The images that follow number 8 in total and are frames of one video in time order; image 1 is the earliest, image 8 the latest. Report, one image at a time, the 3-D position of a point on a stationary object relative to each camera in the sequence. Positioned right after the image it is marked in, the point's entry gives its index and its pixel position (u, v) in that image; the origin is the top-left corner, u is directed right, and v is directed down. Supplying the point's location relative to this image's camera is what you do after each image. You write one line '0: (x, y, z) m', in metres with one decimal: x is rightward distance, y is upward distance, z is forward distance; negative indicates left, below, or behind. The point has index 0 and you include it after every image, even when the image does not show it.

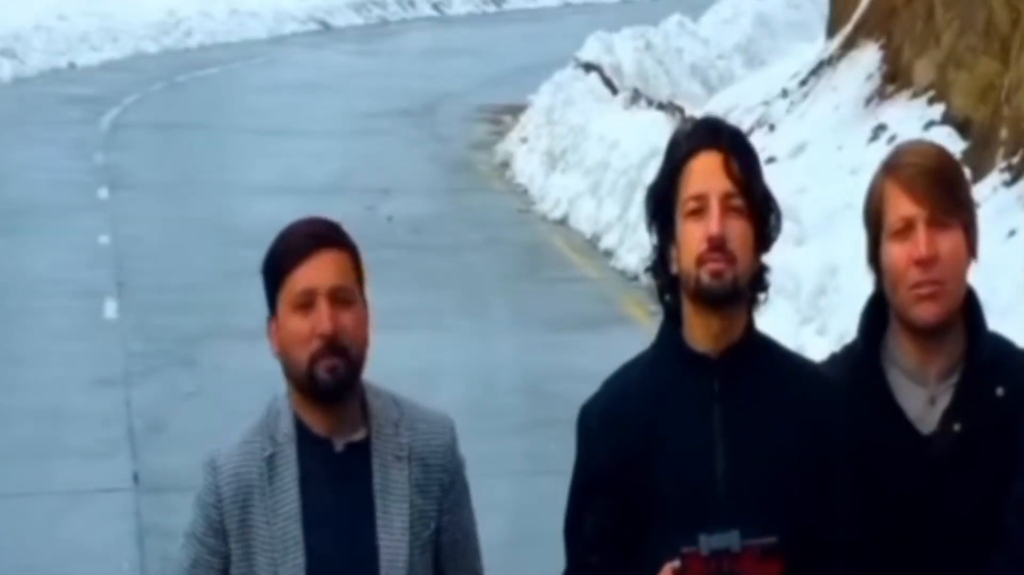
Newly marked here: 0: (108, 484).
0: (-1.0, -0.5, +7.2) m
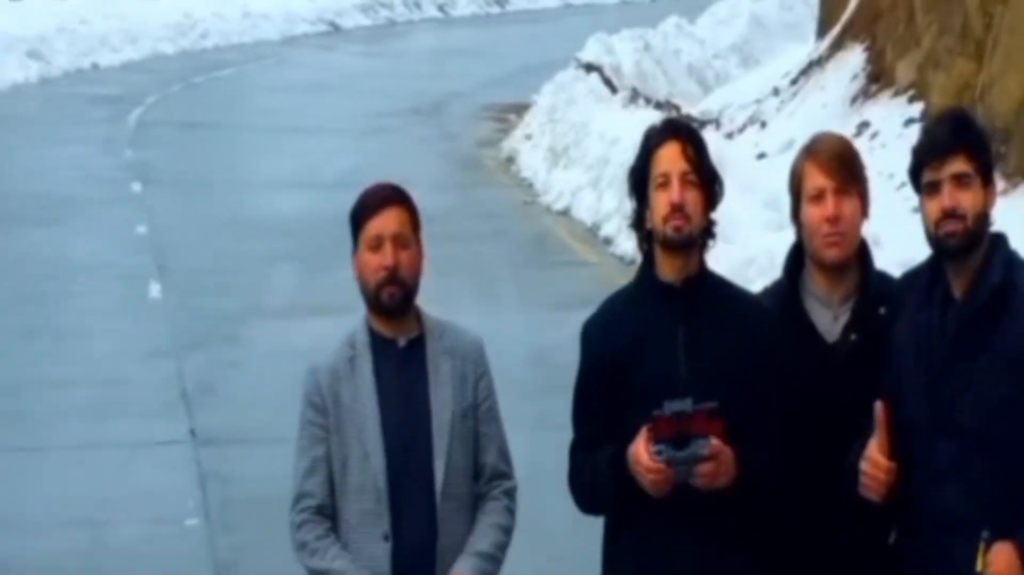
0: (-1.0, -0.4, +8.2) m
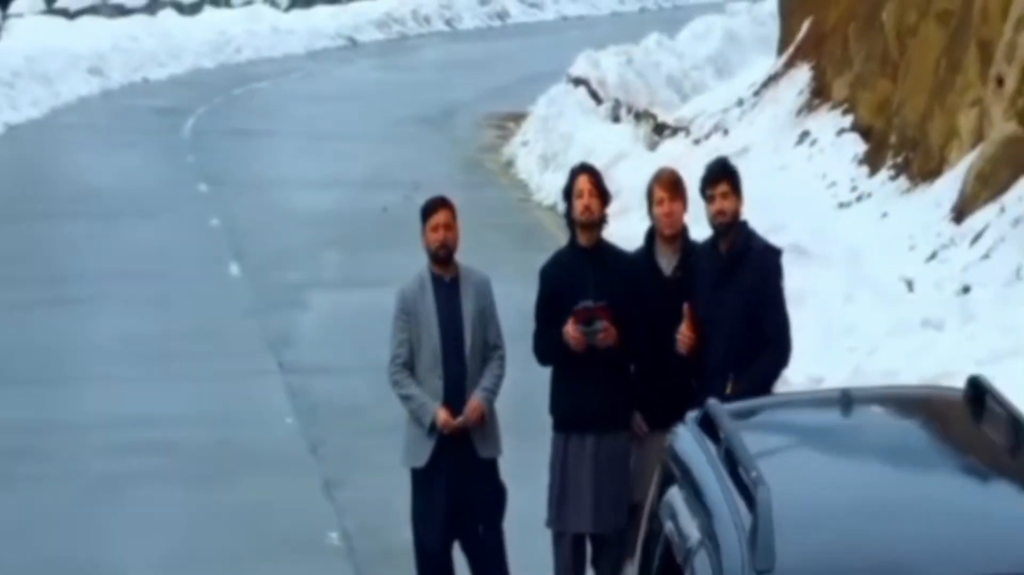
0: (-1.0, -0.3, +11.4) m
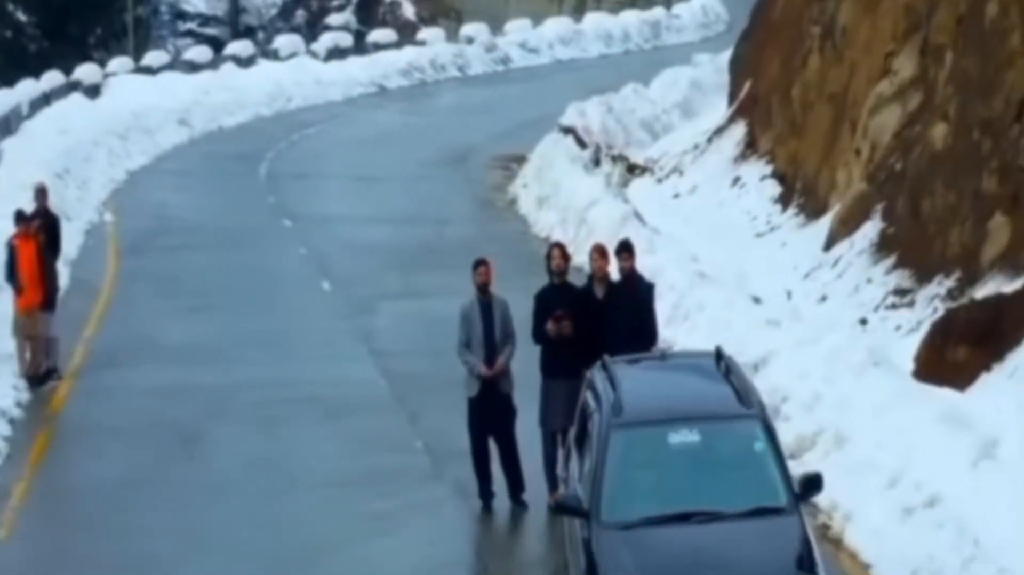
0: (-0.9, -0.4, +17.9) m
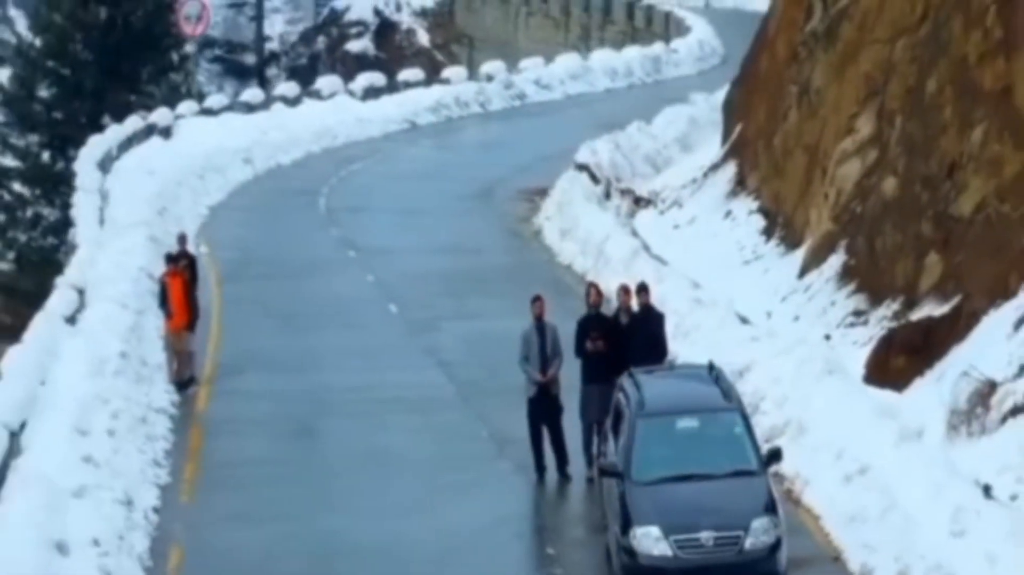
0: (-0.7, -0.6, +22.6) m
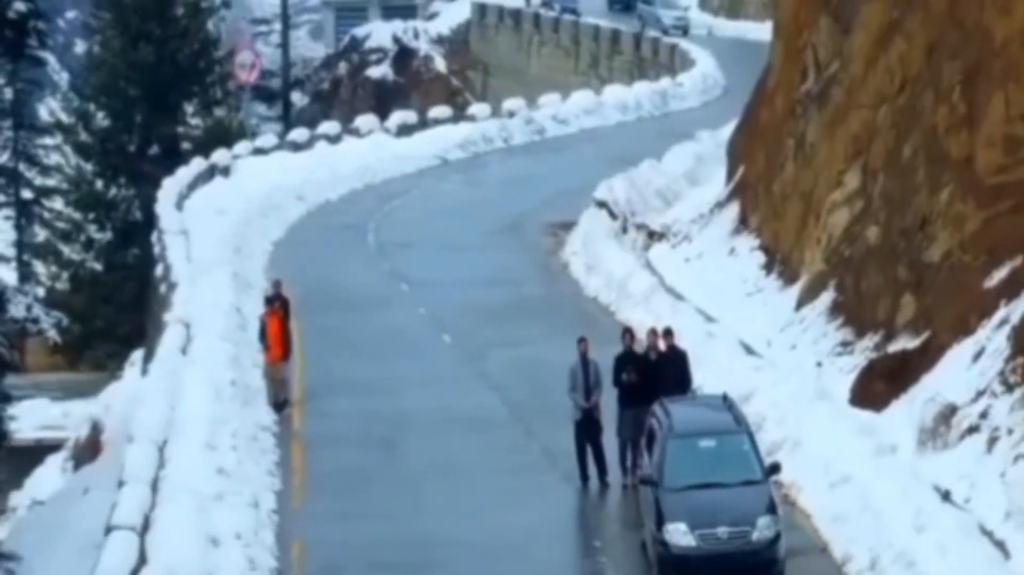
0: (-0.3, -0.9, +26.7) m
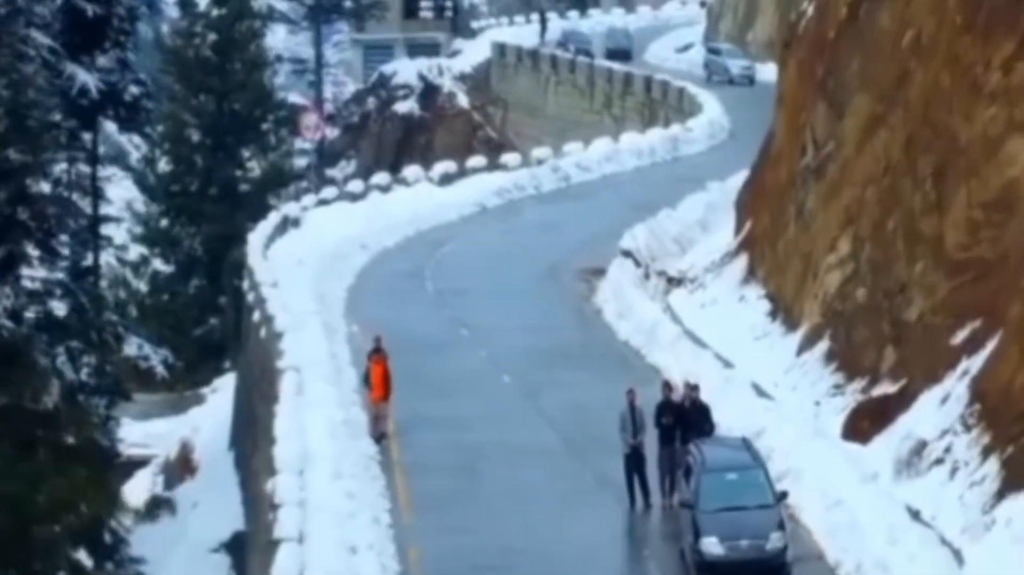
0: (+0.3, -1.5, +32.7) m
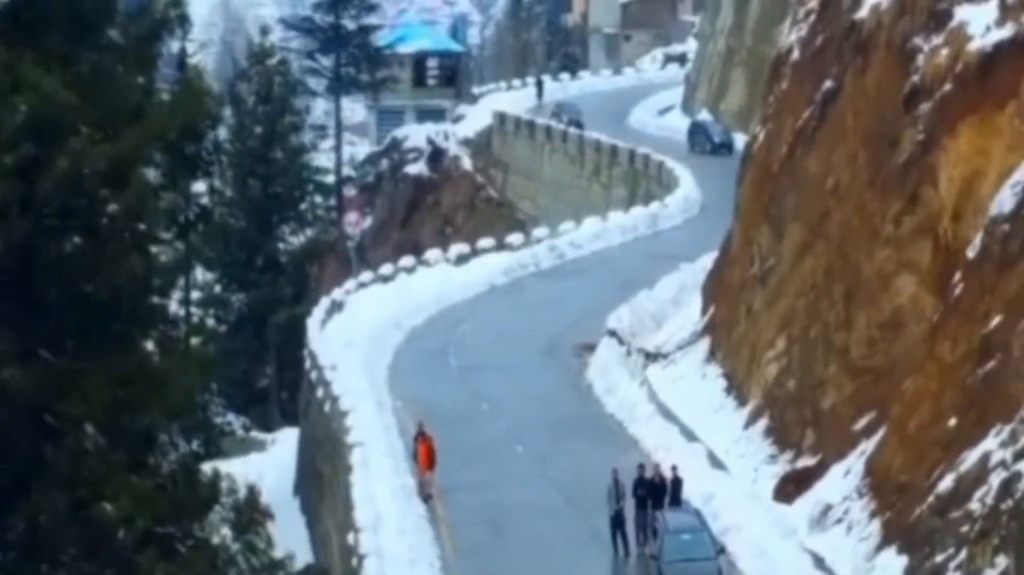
0: (+0.5, -3.0, +43.1) m
